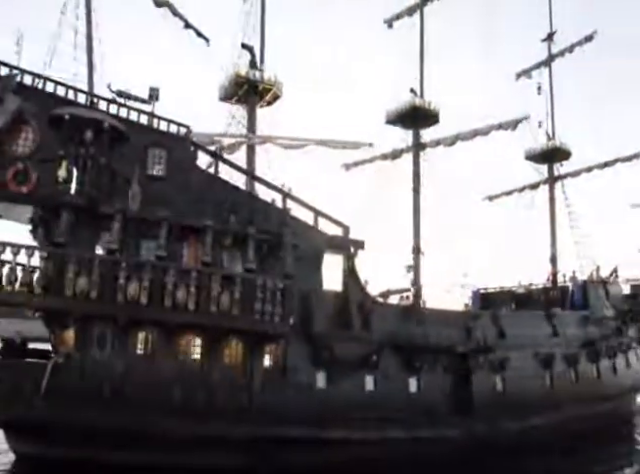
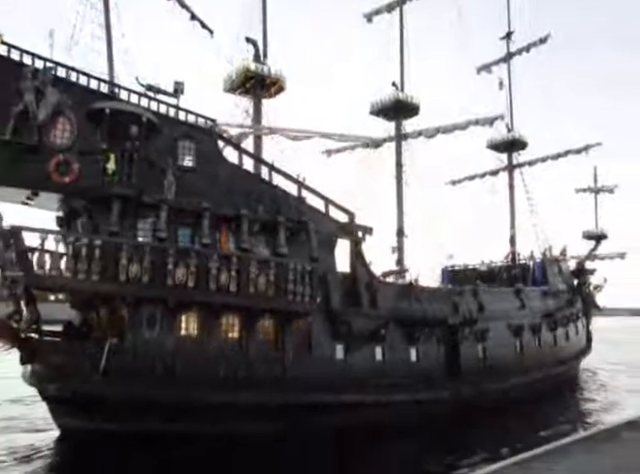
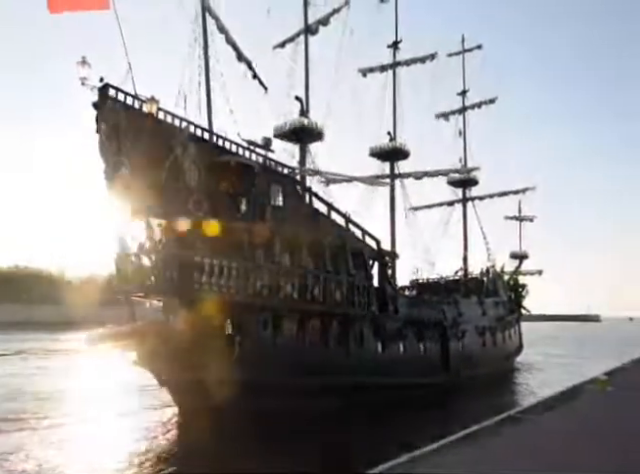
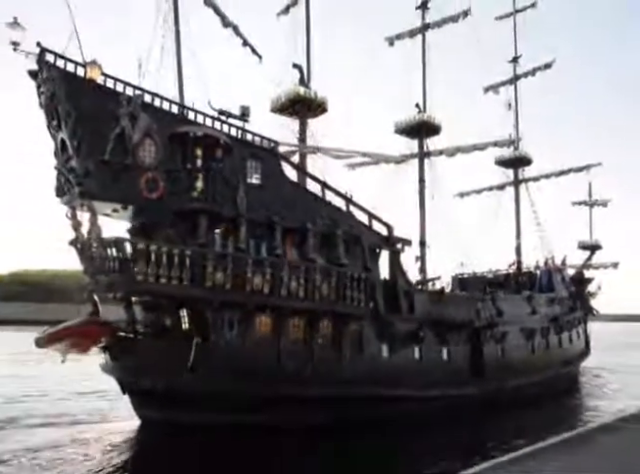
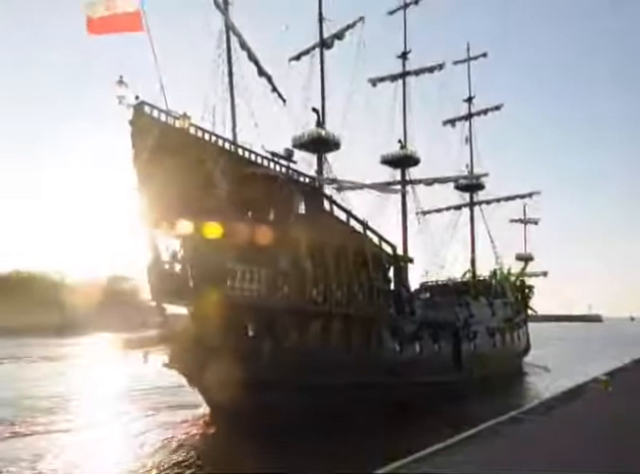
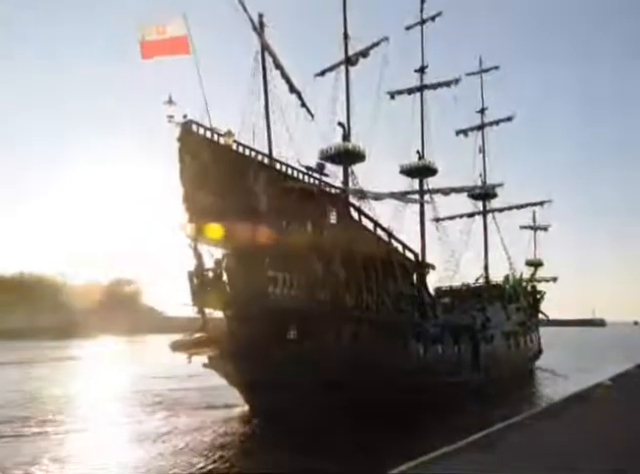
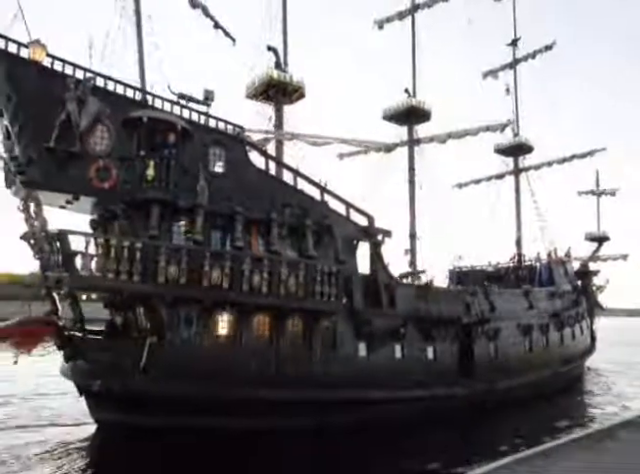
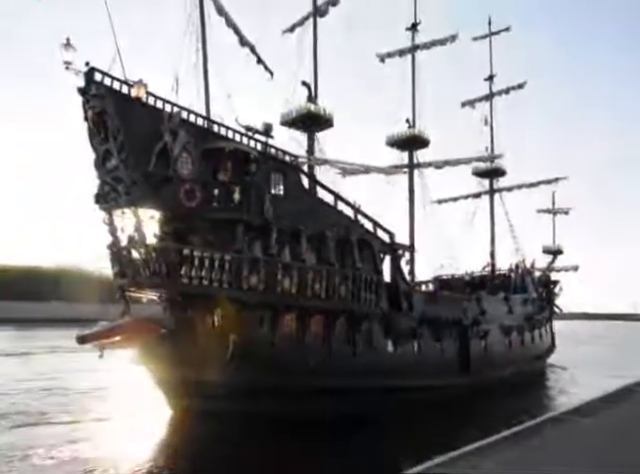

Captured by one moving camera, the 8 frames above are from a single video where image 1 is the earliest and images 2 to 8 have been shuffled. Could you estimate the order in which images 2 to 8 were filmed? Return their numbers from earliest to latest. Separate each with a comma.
2, 7, 4, 8, 3, 5, 6
